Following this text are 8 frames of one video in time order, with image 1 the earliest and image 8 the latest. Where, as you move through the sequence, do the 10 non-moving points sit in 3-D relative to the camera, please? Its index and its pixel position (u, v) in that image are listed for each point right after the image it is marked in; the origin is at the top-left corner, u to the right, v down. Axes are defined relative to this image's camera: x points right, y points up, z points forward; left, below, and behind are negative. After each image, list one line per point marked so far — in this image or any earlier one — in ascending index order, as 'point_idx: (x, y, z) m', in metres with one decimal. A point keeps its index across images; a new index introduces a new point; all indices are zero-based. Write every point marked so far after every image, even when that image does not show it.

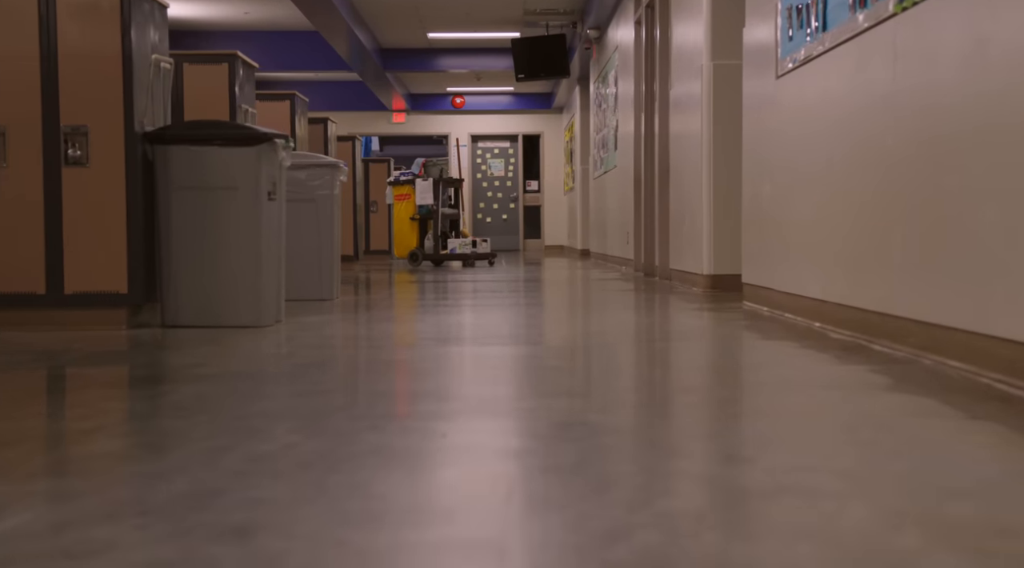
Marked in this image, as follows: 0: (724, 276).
0: (+1.2, 0.0, +7.7) m
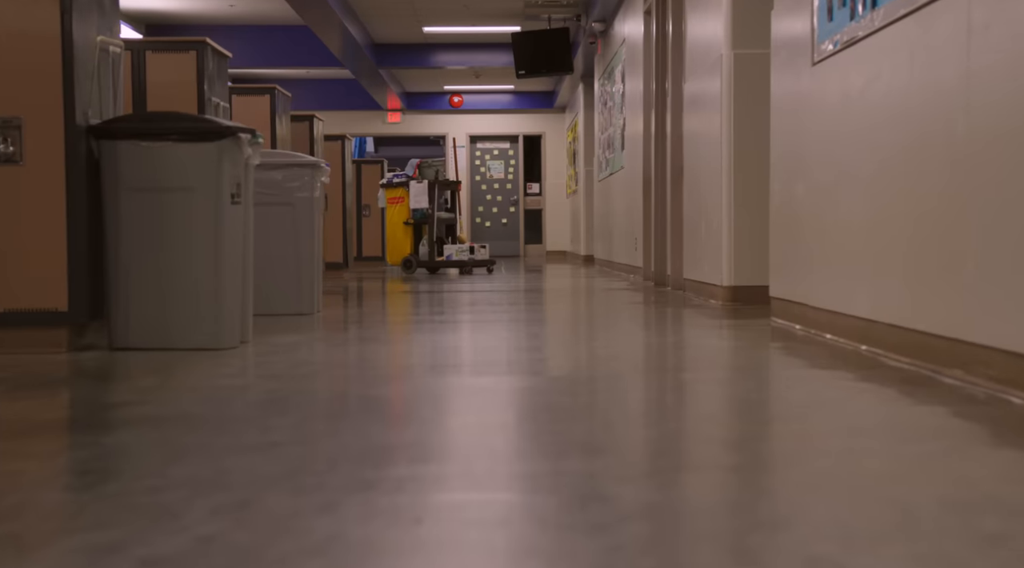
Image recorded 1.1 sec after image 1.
0: (+1.2, 0.0, +7.0) m
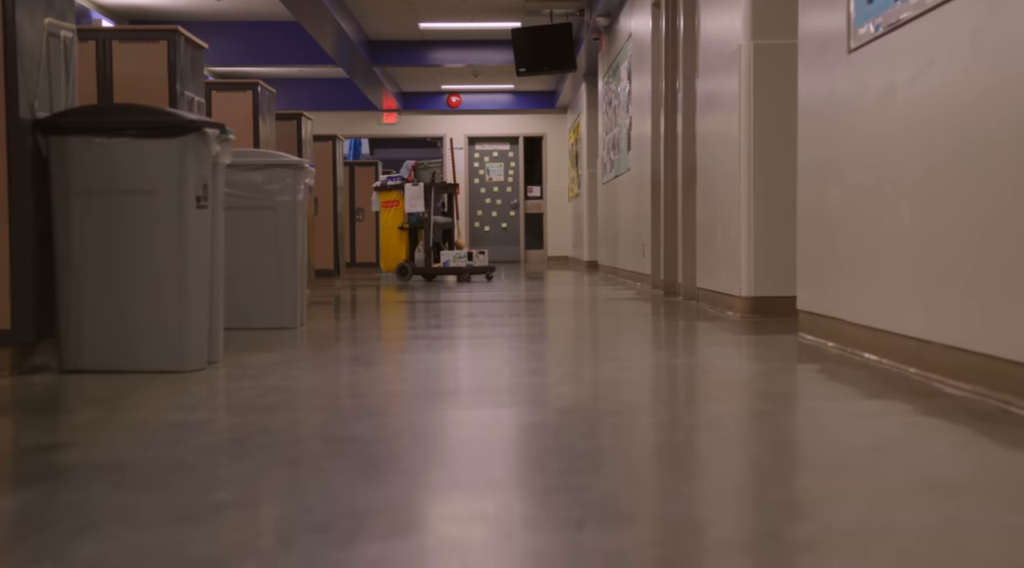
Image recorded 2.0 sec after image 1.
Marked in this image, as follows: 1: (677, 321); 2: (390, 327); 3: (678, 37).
0: (+1.2, -0.1, +6.4) m
1: (+0.8, -0.2, +6.9) m
2: (-0.6, -0.2, +6.7) m
3: (+1.0, +1.5, +8.4) m
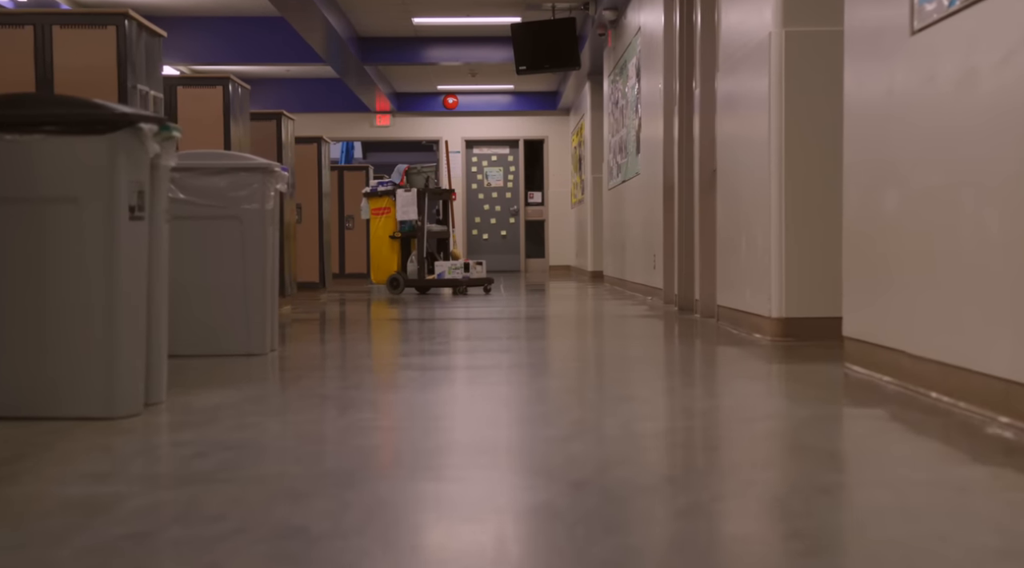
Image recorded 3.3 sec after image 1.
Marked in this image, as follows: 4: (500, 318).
0: (+1.2, -0.1, +5.7) m
1: (+0.8, -0.3, +6.1) m
2: (-0.6, -0.3, +5.9) m
3: (+1.0, +1.4, +7.6) m
4: (-0.1, -0.2, +7.6) m
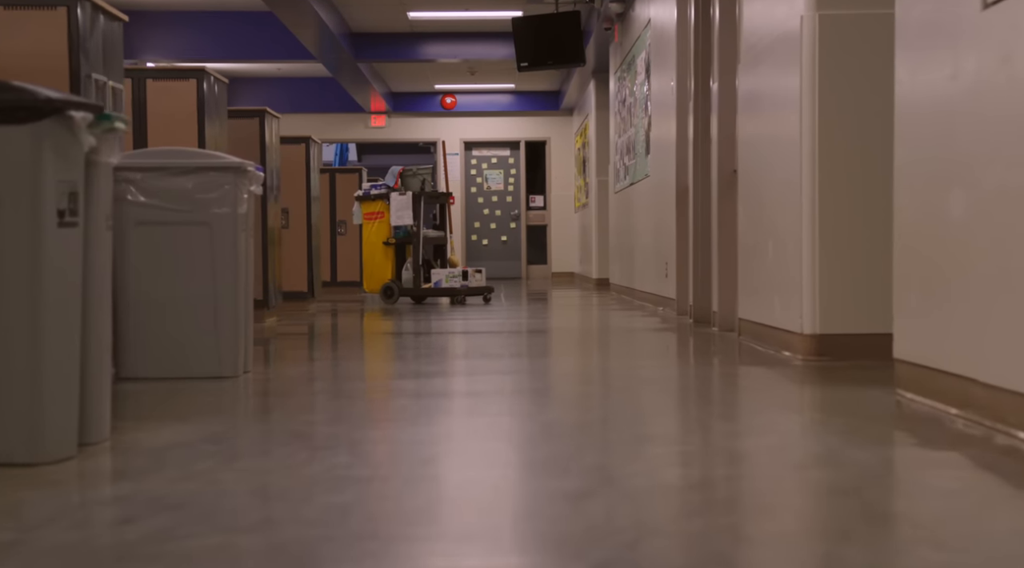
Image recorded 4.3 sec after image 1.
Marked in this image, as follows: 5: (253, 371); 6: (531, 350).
0: (+1.2, -0.2, +5.1) m
1: (+0.8, -0.3, +5.5) m
2: (-0.6, -0.3, +5.4) m
3: (+1.0, +1.4, +7.0) m
4: (-0.1, -0.2, +7.0) m
5: (-1.0, -0.3, +5.0) m
6: (+0.1, -0.3, +5.9) m
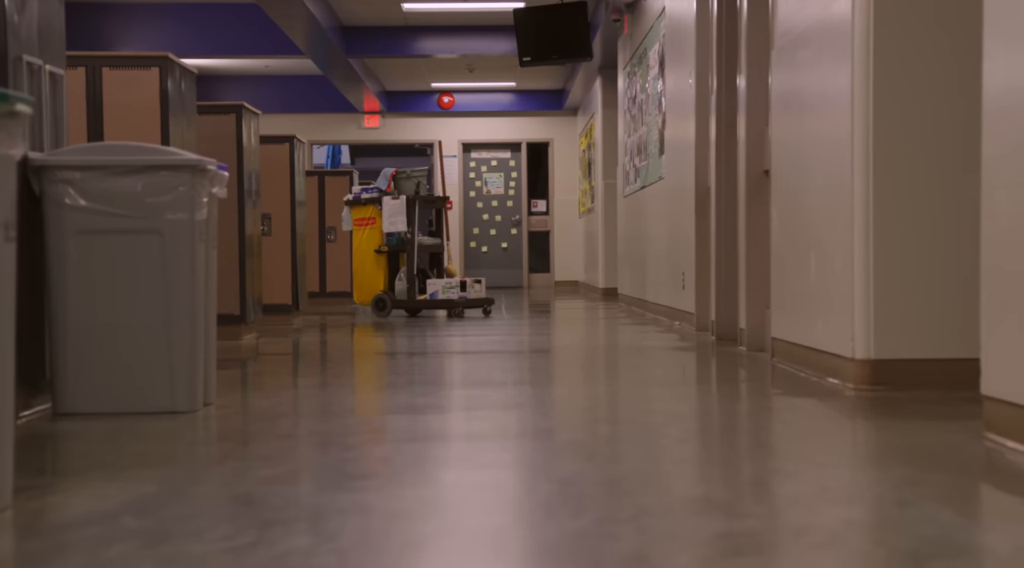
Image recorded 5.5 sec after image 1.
0: (+1.2, -0.3, +4.4) m
1: (+0.9, -0.4, +4.8) m
2: (-0.5, -0.4, +4.6) m
3: (+1.0, +1.3, +6.3) m
4: (0.0, -0.3, +6.3) m
5: (-0.9, -0.4, +4.3) m
6: (+0.1, -0.3, +5.2) m
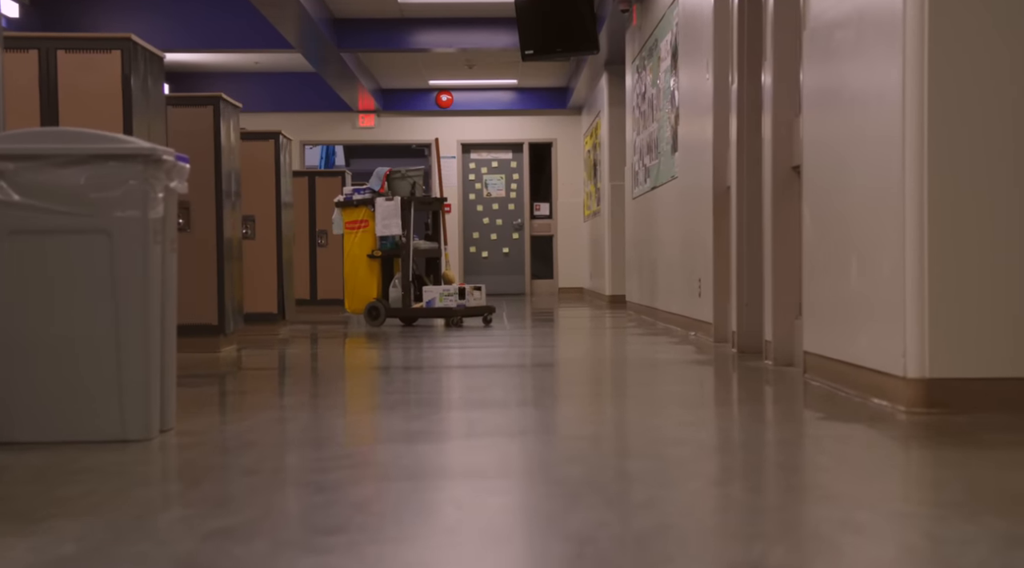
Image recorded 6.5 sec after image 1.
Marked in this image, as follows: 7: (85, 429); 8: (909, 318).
0: (+1.2, -0.3, +3.8) m
1: (+0.9, -0.4, +4.3) m
2: (-0.5, -0.4, +4.1) m
3: (+1.1, +1.3, +5.8) m
4: (0.0, -0.3, +5.7) m
5: (-0.9, -0.4, +3.7) m
6: (+0.1, -0.4, +4.6) m
7: (-1.1, -0.4, +3.6) m
8: (+1.1, -0.1, +3.8) m
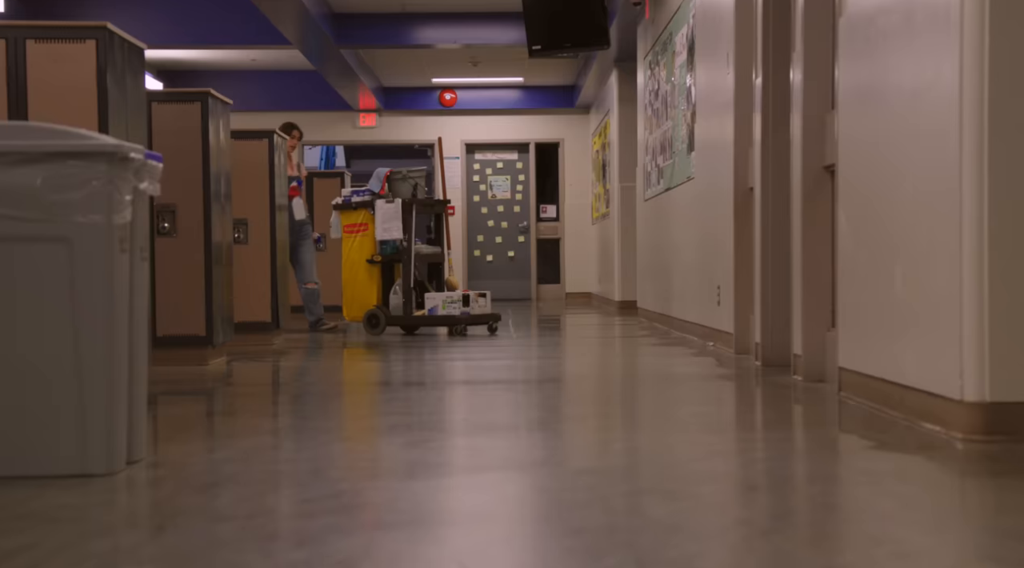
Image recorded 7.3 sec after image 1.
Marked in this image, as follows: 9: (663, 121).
0: (+1.3, -0.3, +3.4) m
1: (+0.9, -0.4, +3.9) m
2: (-0.5, -0.4, +3.7) m
3: (+1.1, +1.2, +5.4) m
4: (0.0, -0.4, +5.3) m
5: (-0.9, -0.4, +3.3) m
6: (+0.1, -0.4, +4.2) m
7: (-1.1, -0.4, +3.2) m
8: (+1.2, -0.1, +3.4) m
9: (+0.9, +1.0, +8.2) m
